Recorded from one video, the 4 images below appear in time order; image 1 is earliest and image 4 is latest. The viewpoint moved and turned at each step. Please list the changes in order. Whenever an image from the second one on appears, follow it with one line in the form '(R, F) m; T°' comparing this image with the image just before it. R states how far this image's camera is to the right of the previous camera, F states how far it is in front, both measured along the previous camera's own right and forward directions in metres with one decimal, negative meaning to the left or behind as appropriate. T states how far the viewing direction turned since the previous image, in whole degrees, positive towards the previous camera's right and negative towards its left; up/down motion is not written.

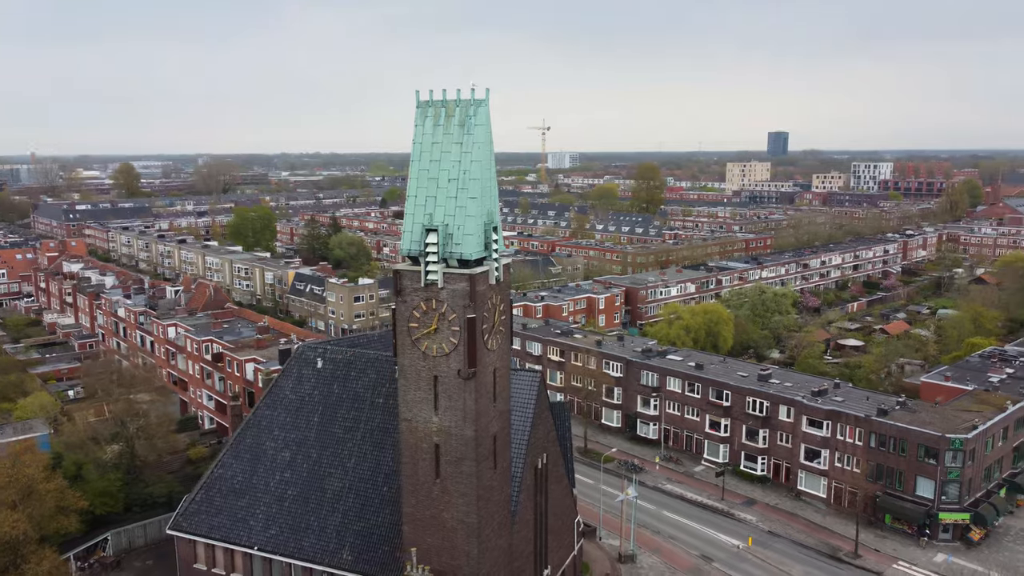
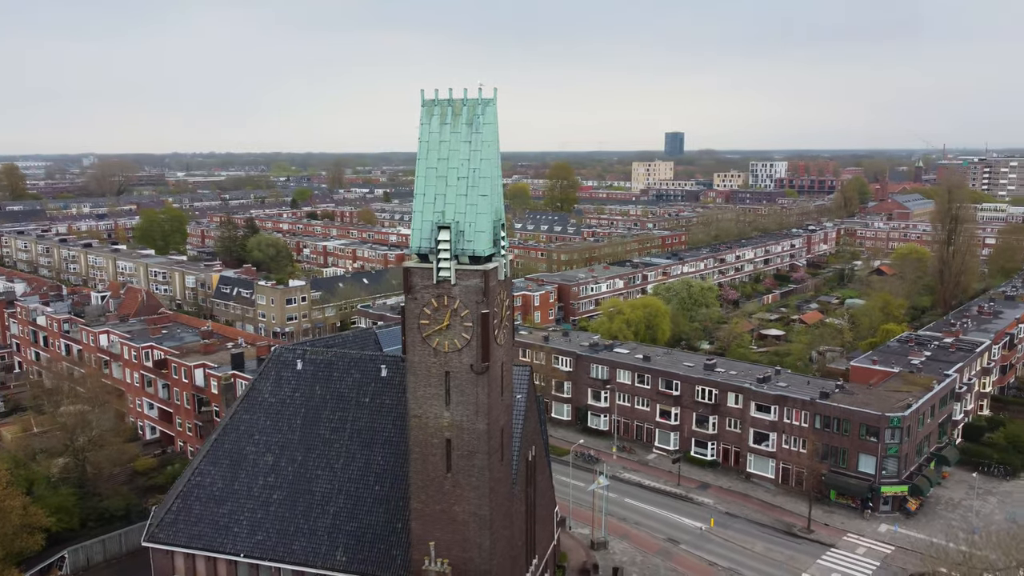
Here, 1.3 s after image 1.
(-2.9, -0.3) m; +7°
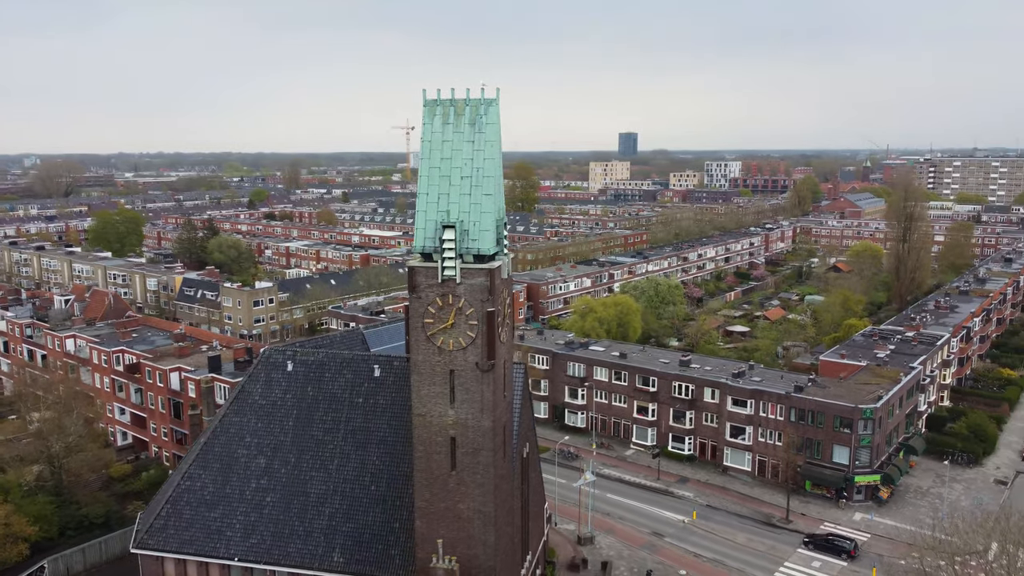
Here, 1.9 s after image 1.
(-1.3, -0.2) m; +3°
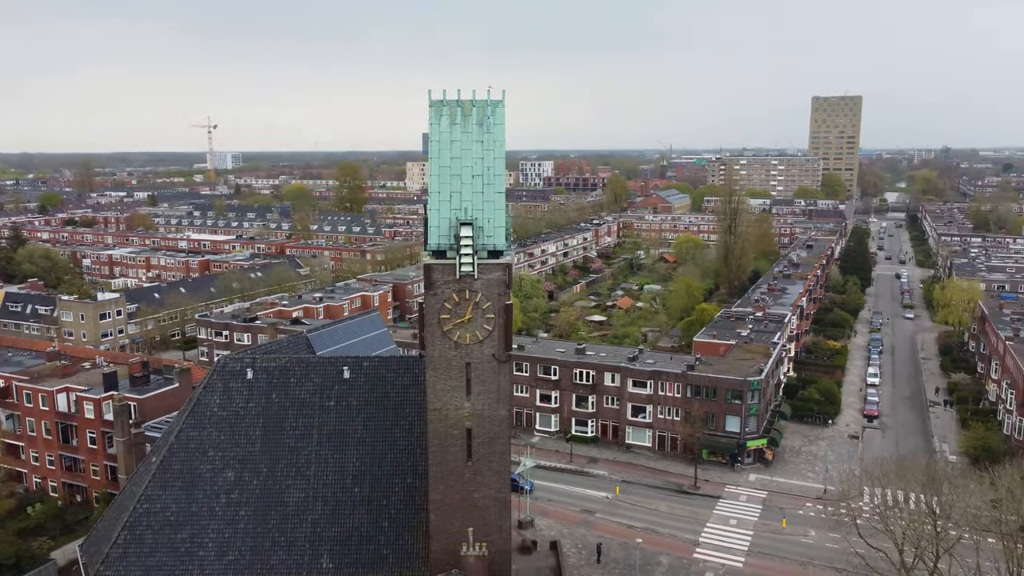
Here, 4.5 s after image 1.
(-5.9, -0.3) m; +14°
